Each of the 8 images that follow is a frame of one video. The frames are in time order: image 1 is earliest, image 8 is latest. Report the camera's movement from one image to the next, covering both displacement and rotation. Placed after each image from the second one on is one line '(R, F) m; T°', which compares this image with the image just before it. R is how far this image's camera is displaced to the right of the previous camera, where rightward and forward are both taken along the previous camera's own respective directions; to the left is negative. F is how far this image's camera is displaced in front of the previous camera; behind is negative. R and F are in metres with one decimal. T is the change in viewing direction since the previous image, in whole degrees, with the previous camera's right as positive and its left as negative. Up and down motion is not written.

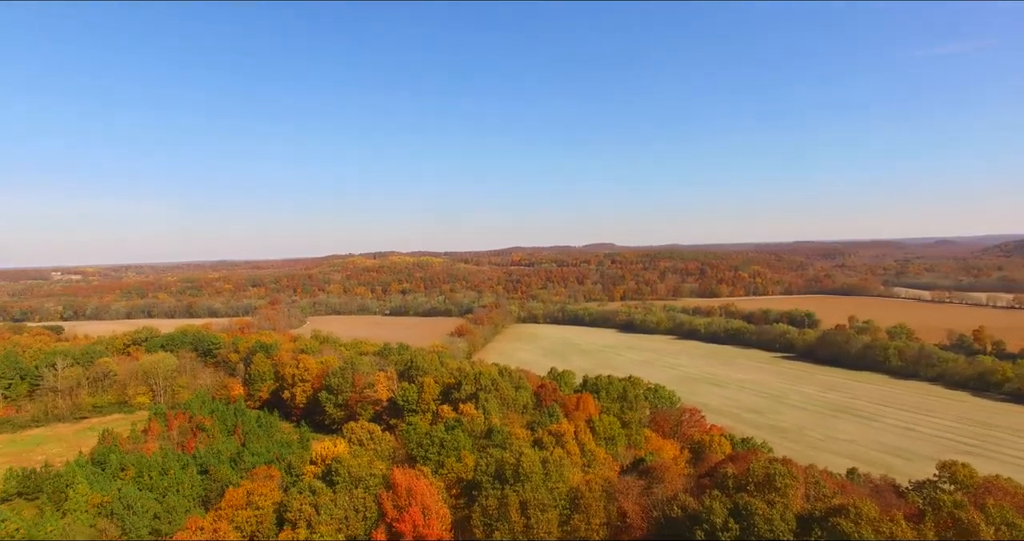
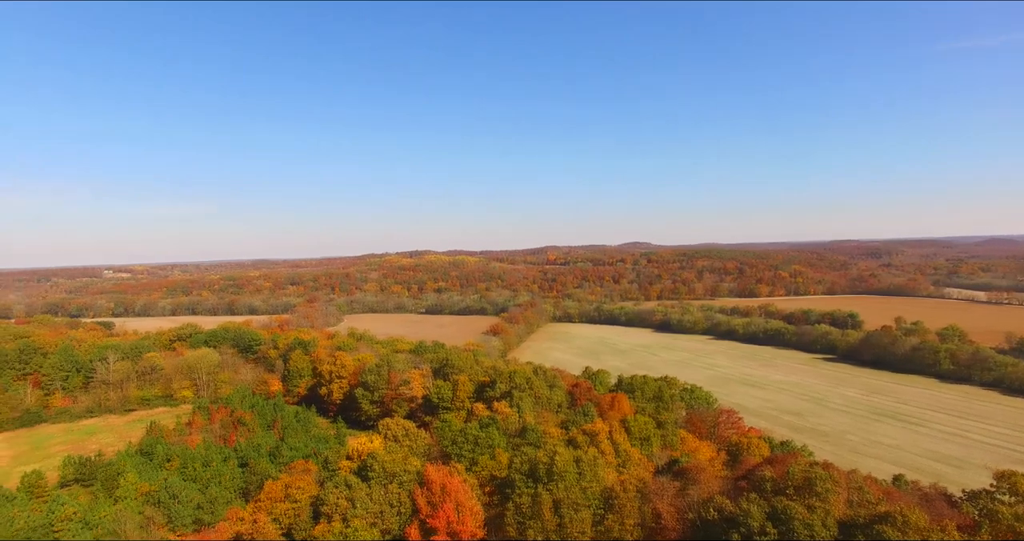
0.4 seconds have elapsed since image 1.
(-0.5, +0.1) m; -3°
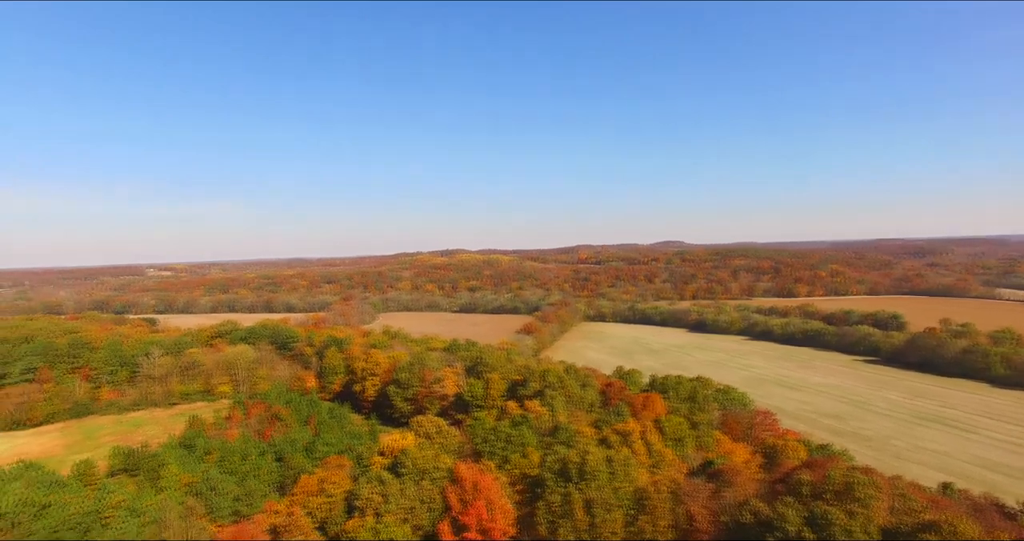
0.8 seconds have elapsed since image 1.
(-0.6, 0.0) m; -2°
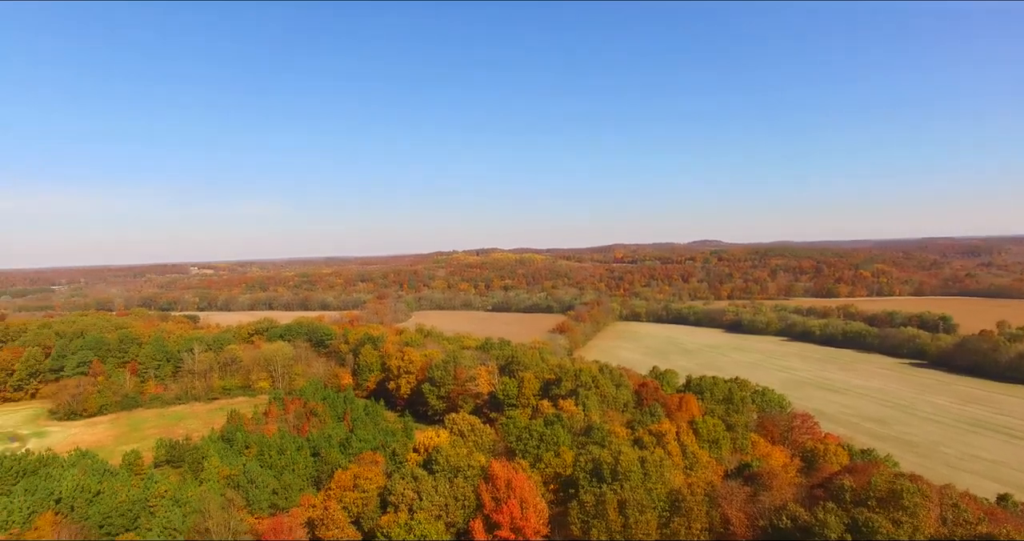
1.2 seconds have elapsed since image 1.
(-0.7, 0.0) m; -2°
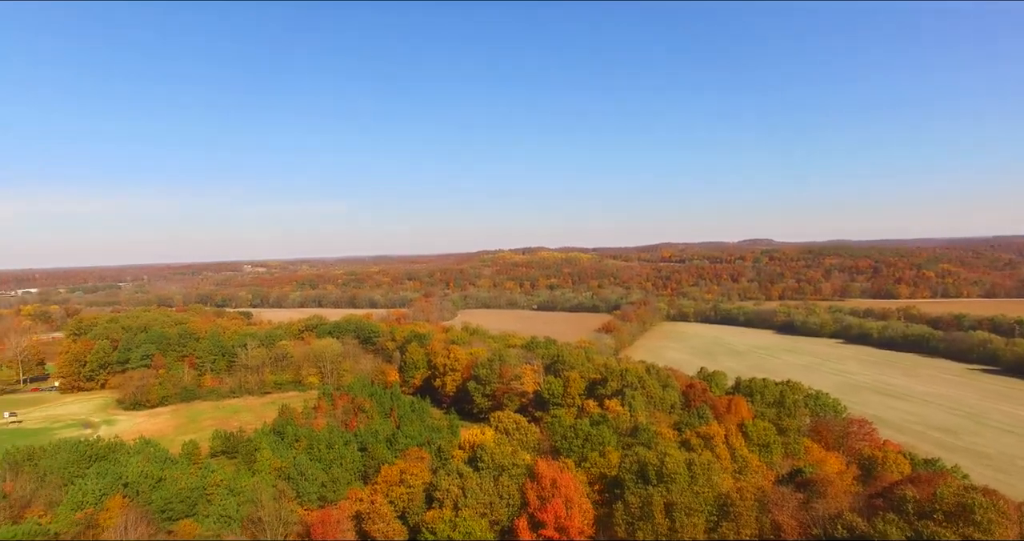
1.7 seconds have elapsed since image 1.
(-0.9, 0.0) m; -3°
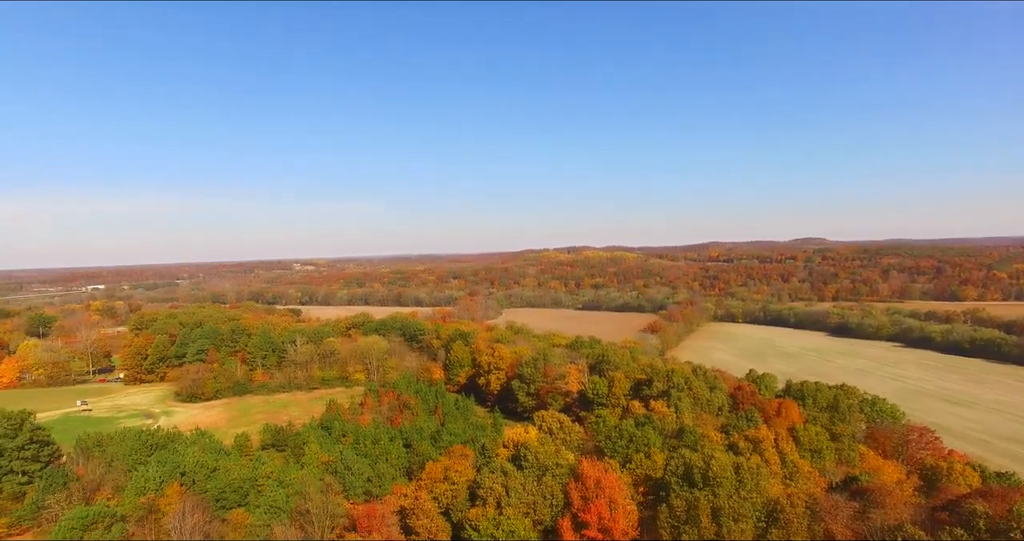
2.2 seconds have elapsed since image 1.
(-0.8, 0.0) m; -3°
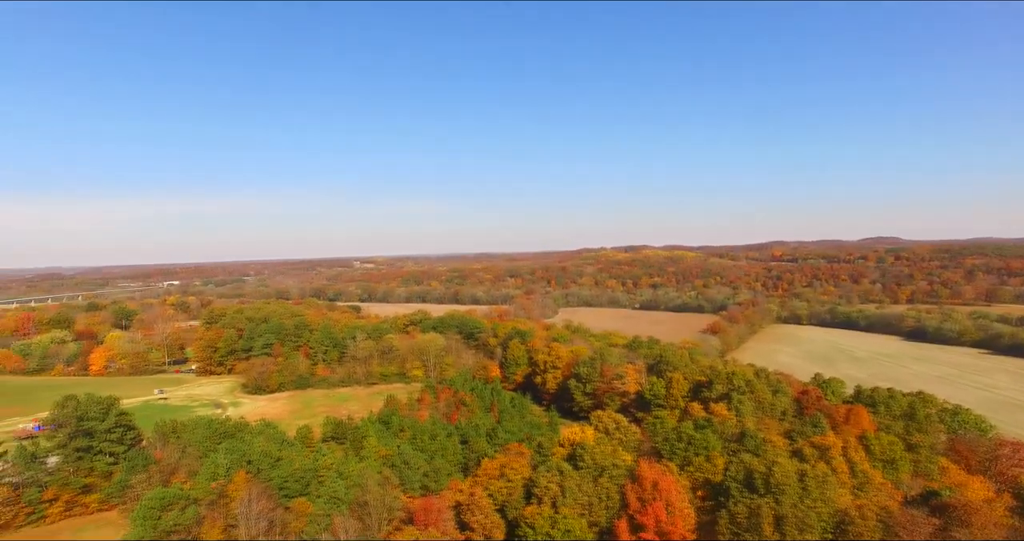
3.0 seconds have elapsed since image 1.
(-1.0, -0.2) m; -4°
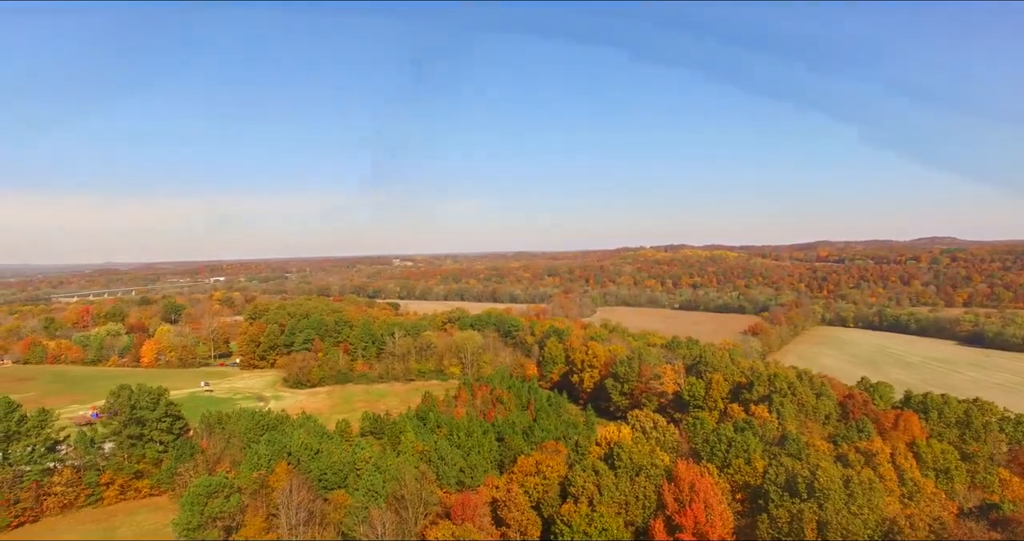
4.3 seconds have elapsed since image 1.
(-0.7, -0.2) m; -3°
